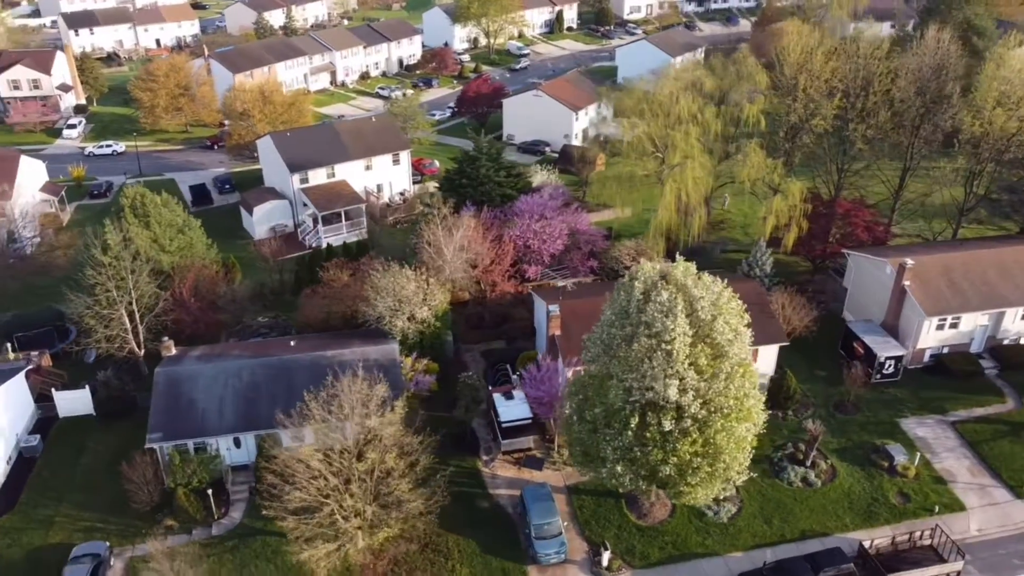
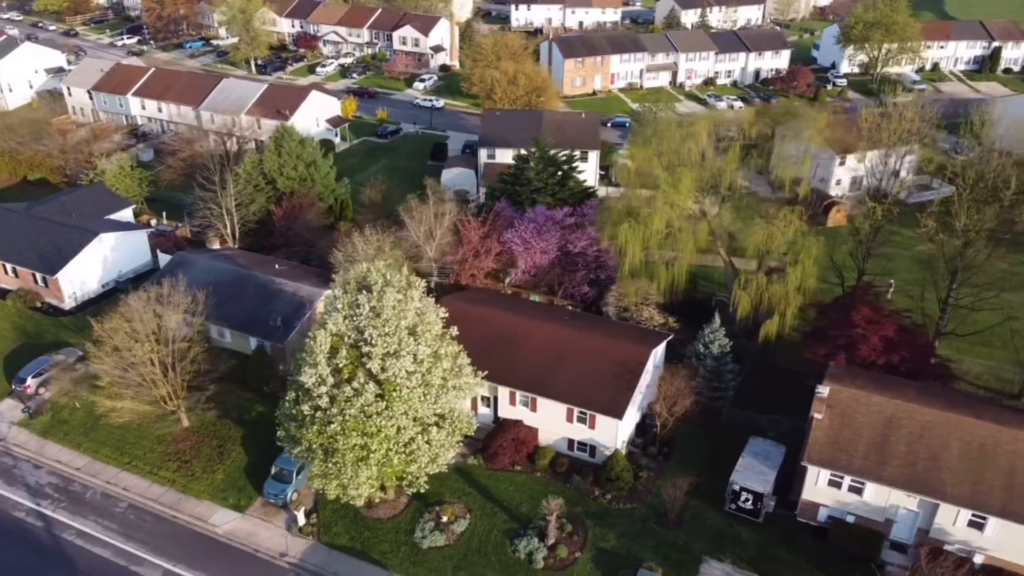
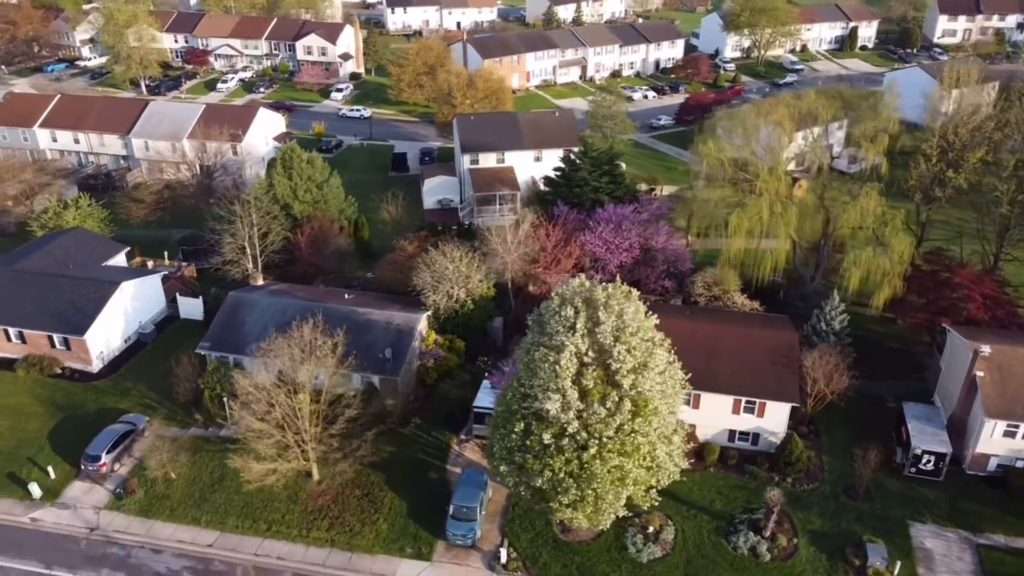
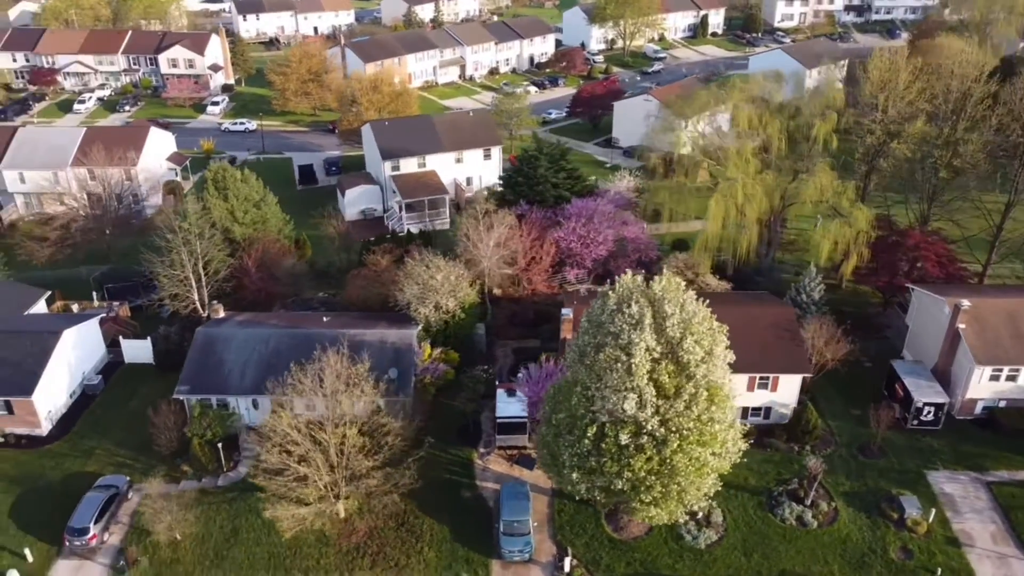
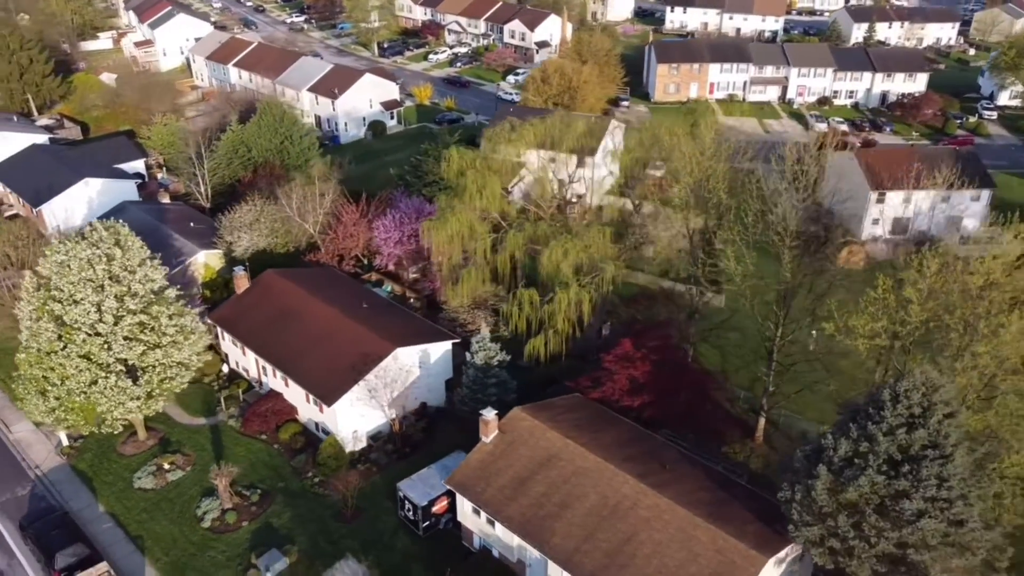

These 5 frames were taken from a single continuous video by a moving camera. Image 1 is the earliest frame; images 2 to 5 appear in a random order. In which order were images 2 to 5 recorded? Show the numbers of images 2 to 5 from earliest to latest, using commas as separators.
4, 3, 2, 5
